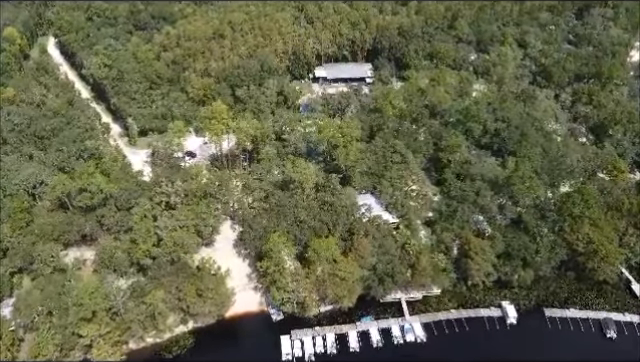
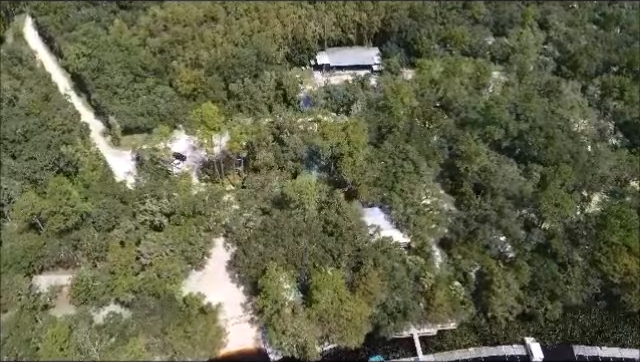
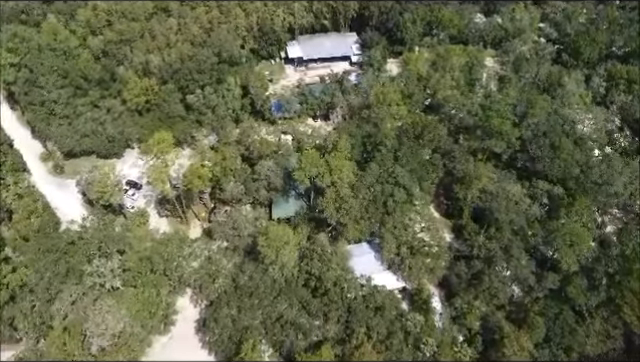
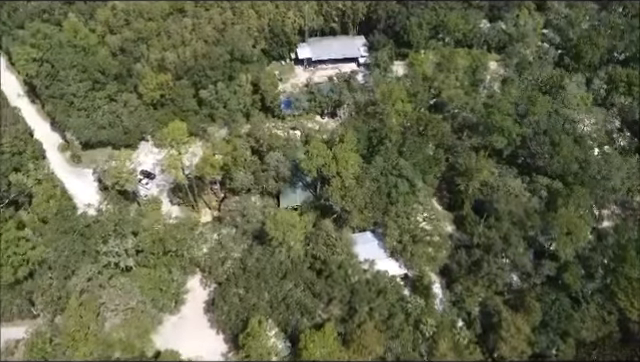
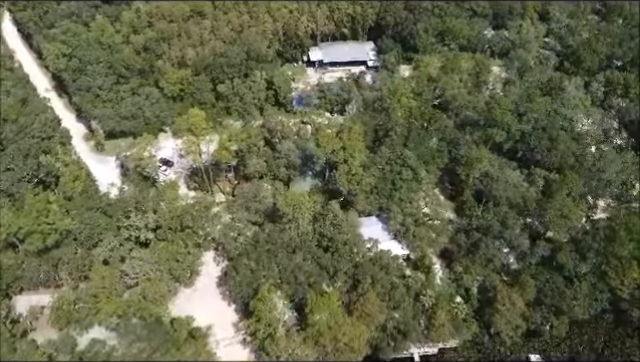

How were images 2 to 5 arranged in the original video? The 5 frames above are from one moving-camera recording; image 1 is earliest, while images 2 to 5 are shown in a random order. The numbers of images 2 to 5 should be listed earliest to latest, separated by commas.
2, 5, 4, 3
